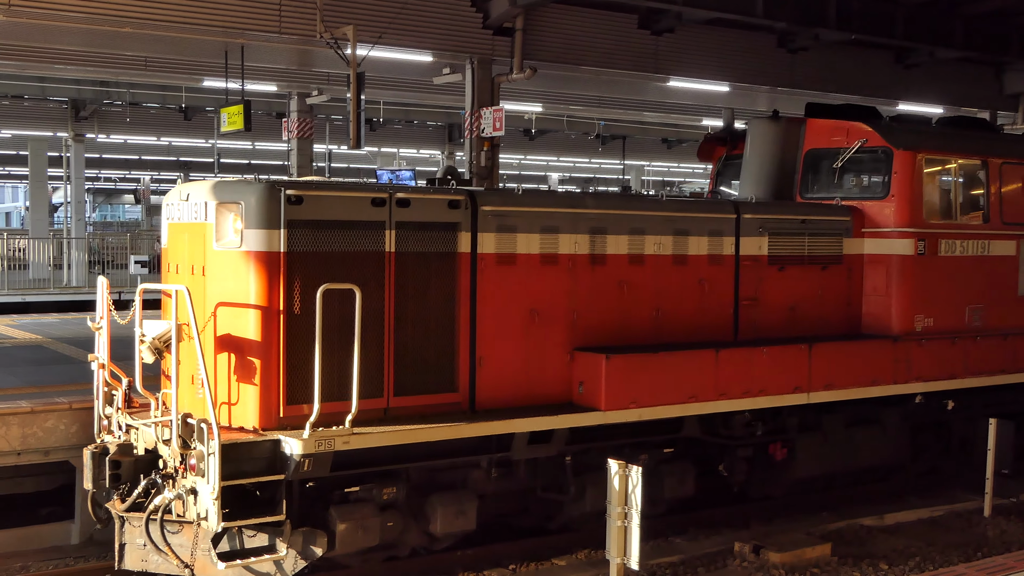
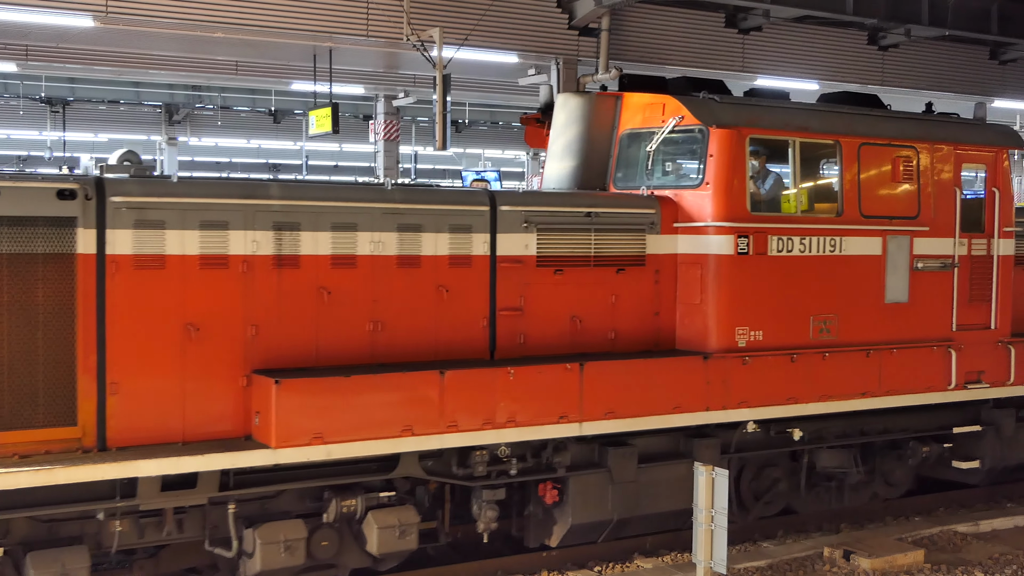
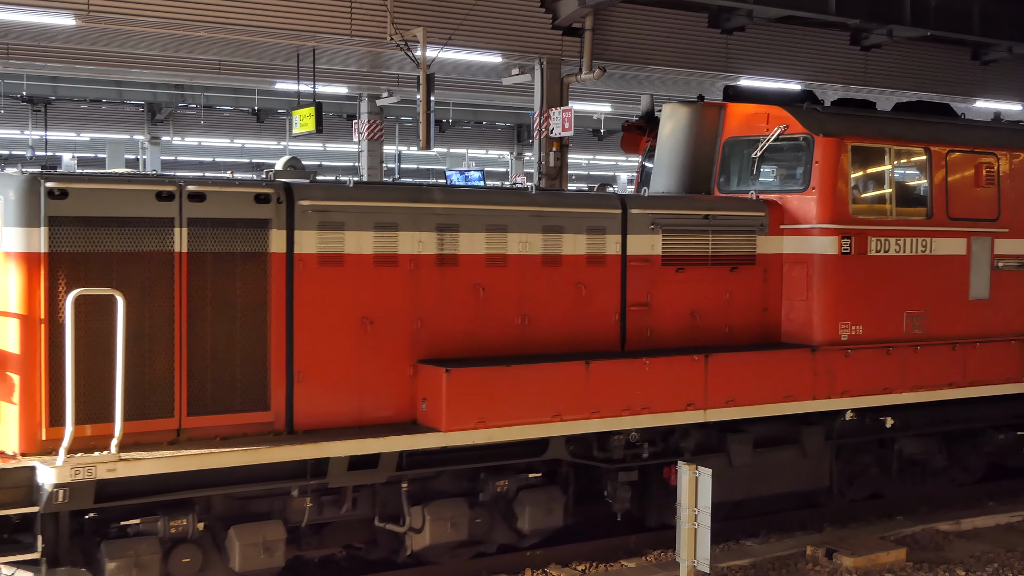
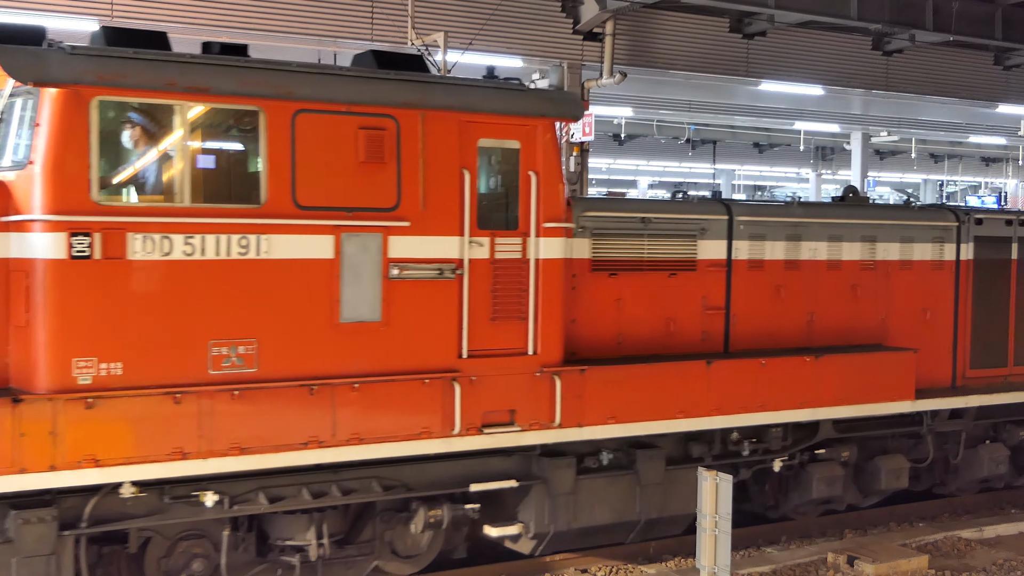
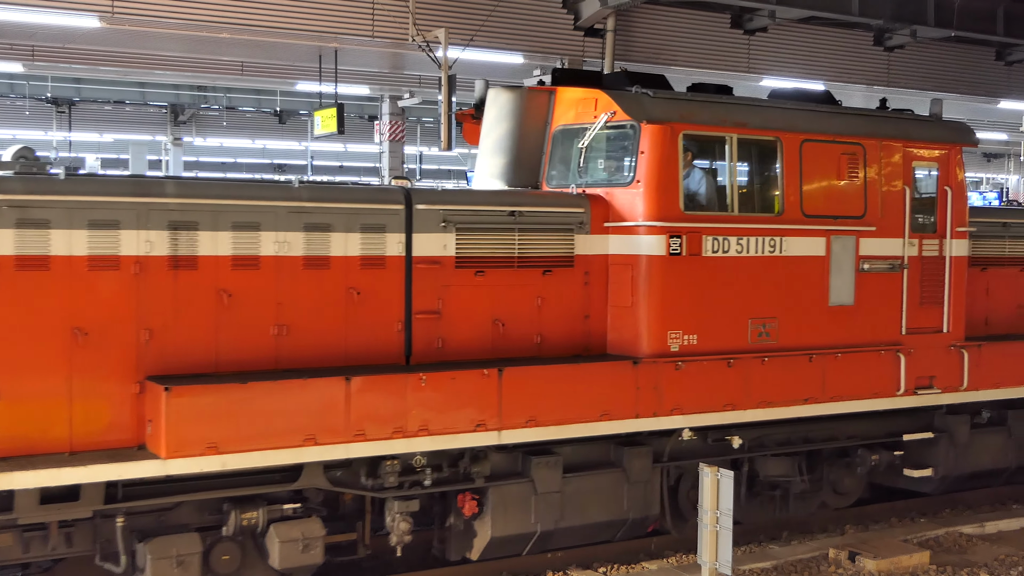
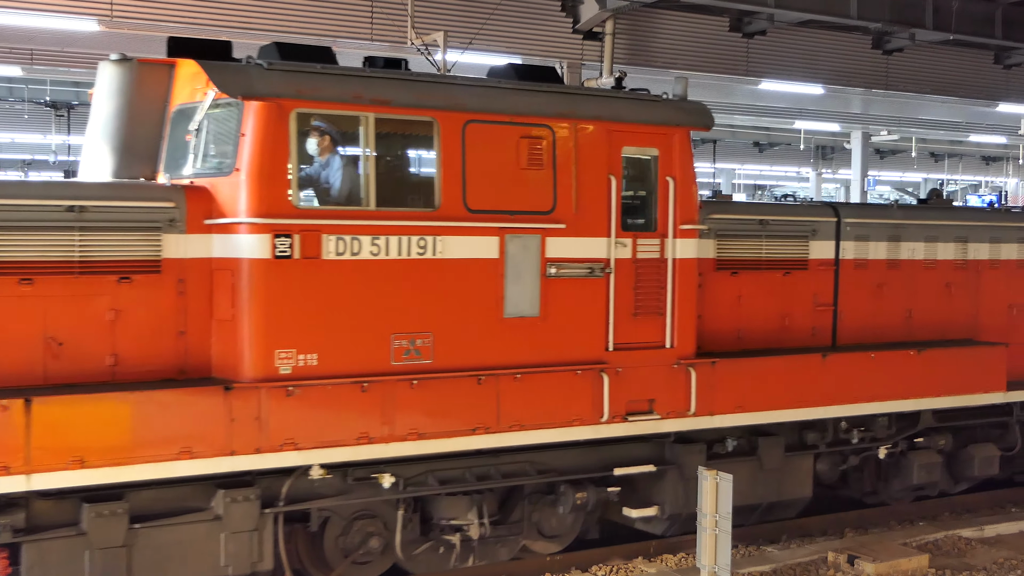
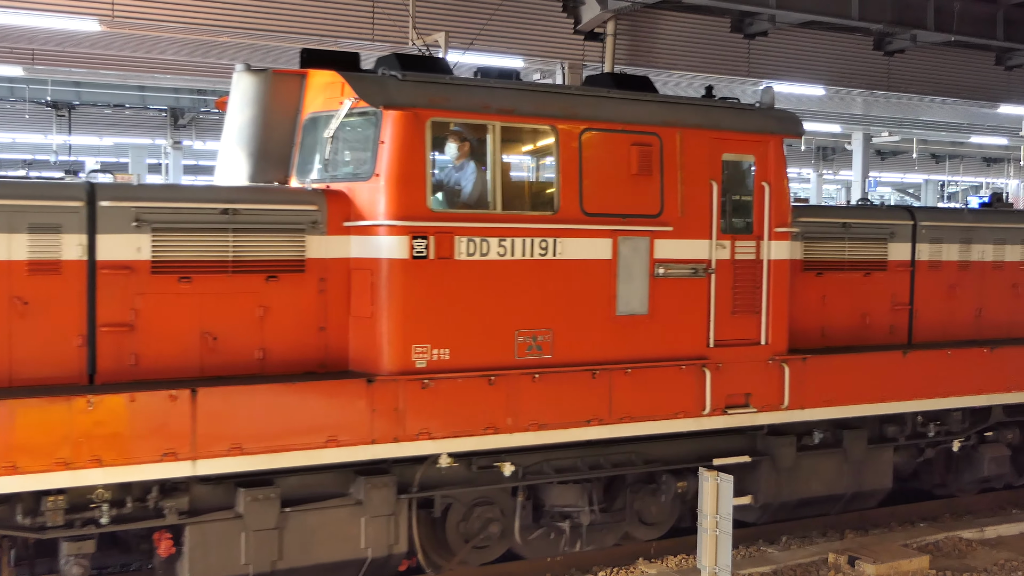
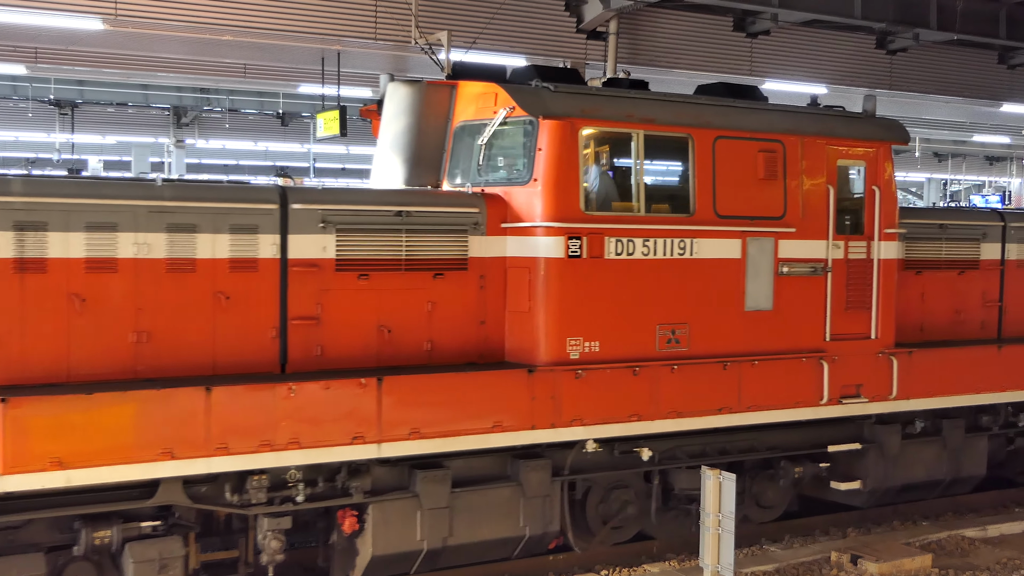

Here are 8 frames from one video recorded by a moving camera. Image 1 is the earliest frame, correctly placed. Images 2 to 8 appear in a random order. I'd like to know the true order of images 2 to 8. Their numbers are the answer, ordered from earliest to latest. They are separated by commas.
3, 2, 5, 8, 7, 6, 4
